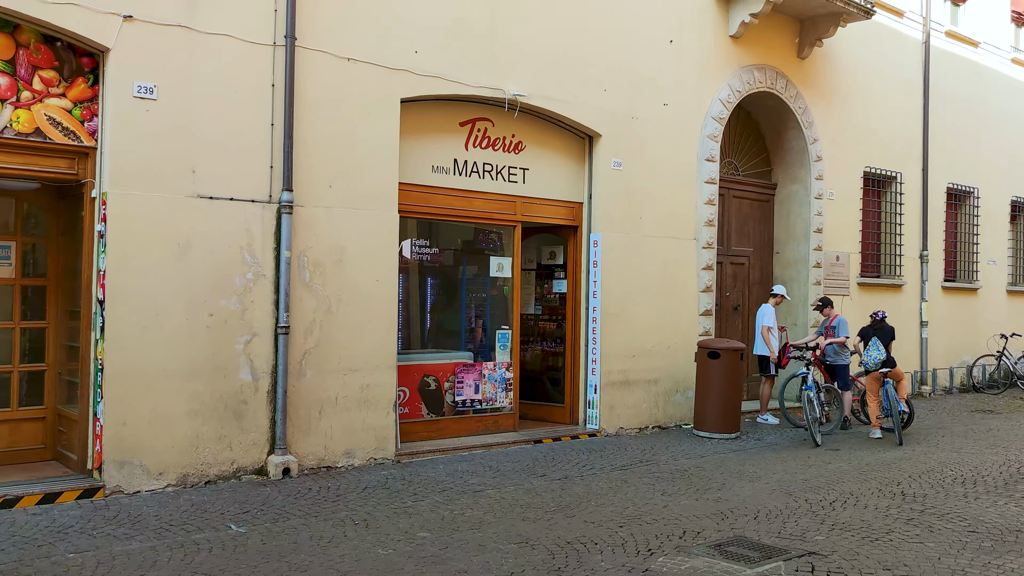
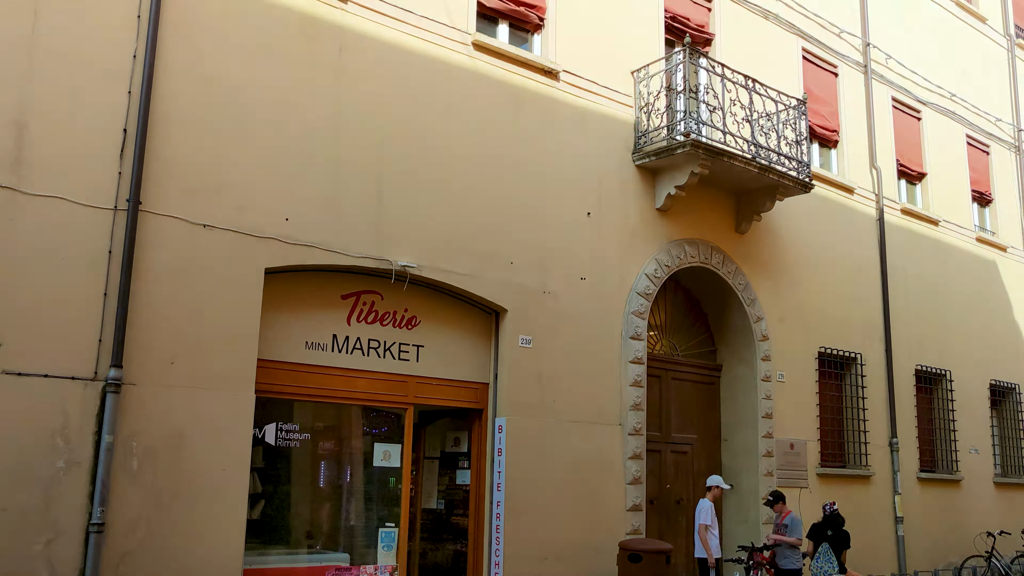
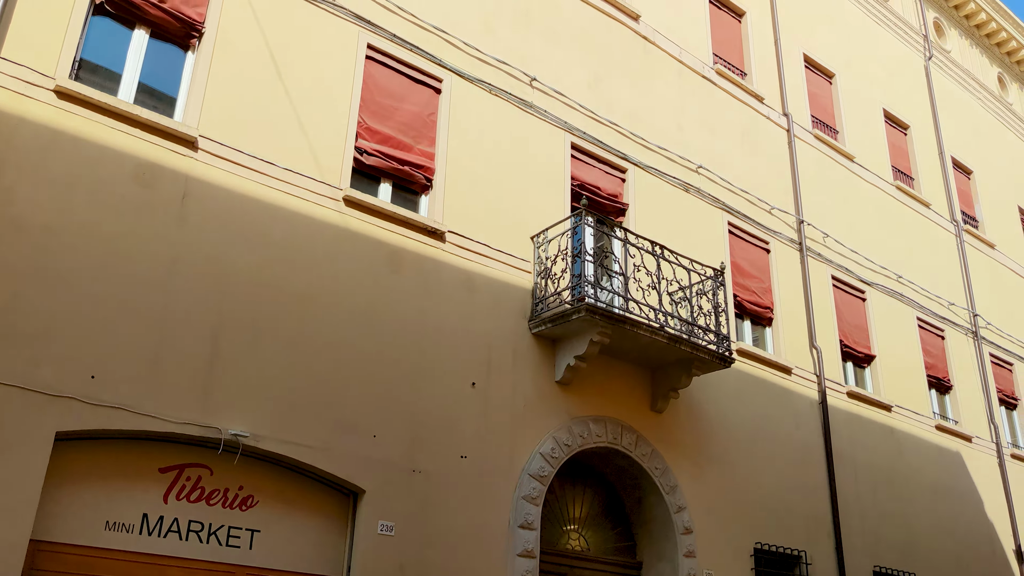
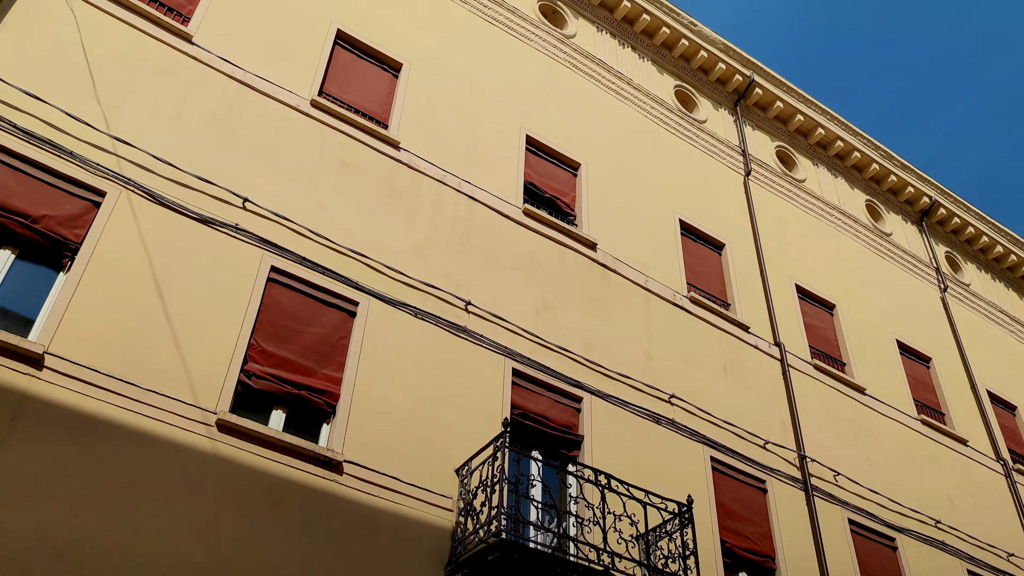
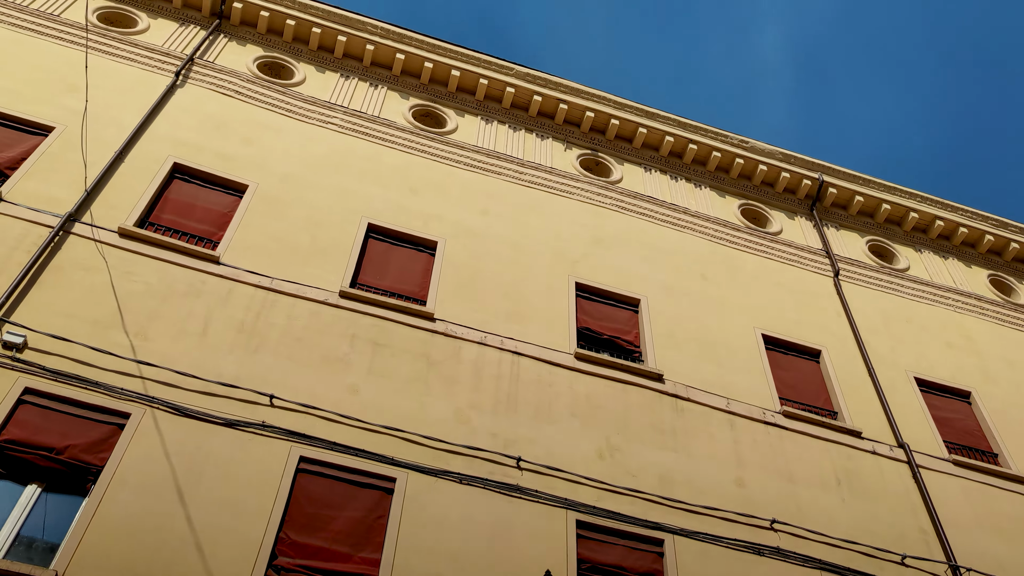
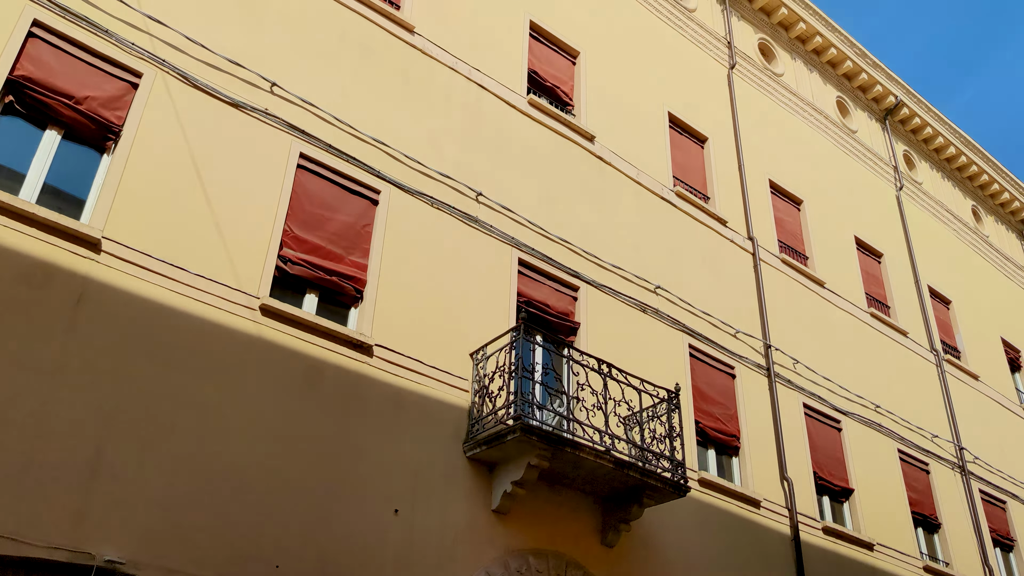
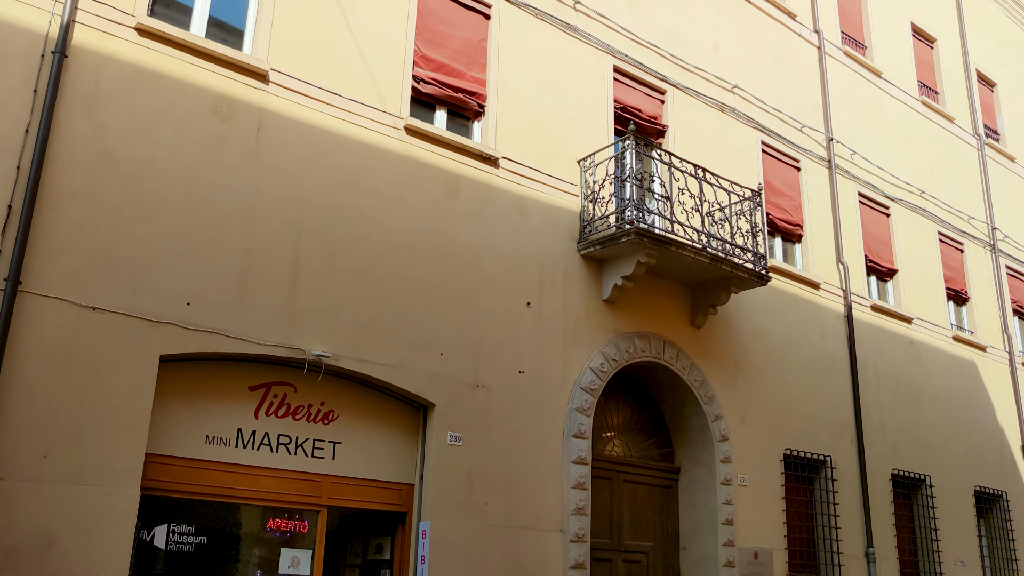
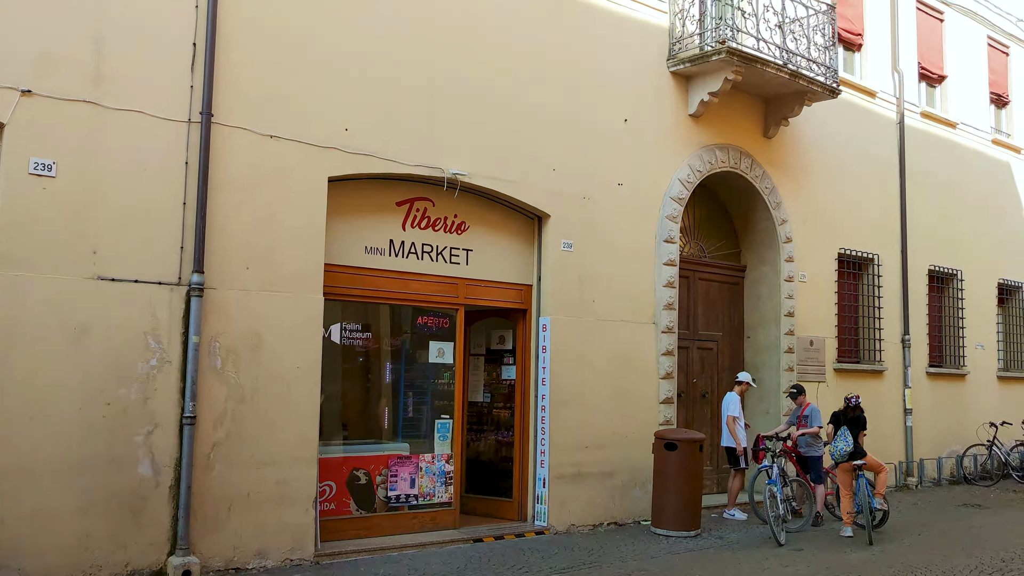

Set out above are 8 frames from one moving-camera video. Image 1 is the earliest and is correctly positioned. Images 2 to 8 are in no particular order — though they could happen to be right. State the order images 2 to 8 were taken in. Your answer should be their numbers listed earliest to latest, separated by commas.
8, 2, 7, 3, 6, 4, 5
